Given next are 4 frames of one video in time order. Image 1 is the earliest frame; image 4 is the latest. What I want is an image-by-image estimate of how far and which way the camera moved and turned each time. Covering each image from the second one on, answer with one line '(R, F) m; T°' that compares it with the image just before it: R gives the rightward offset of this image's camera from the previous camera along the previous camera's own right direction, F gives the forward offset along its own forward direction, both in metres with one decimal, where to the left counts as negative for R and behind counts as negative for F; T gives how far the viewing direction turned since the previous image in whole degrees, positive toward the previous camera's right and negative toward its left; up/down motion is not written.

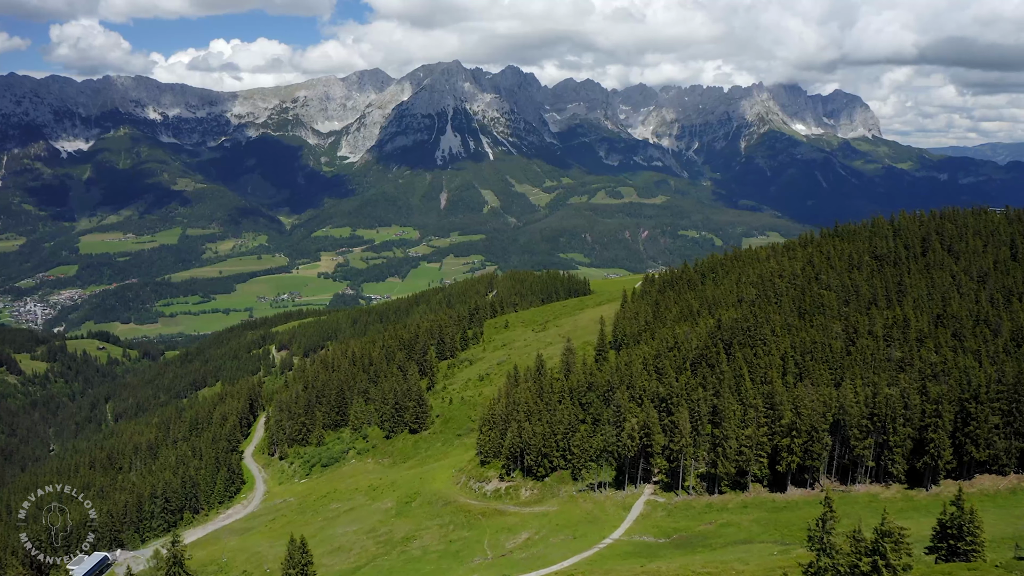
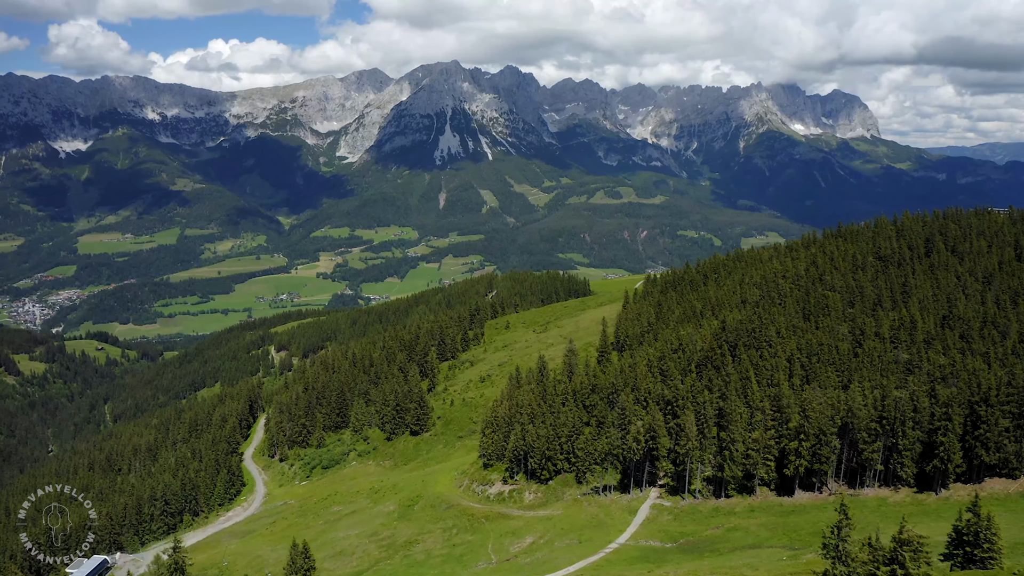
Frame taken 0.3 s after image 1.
(-0.6, +0.7) m; 0°
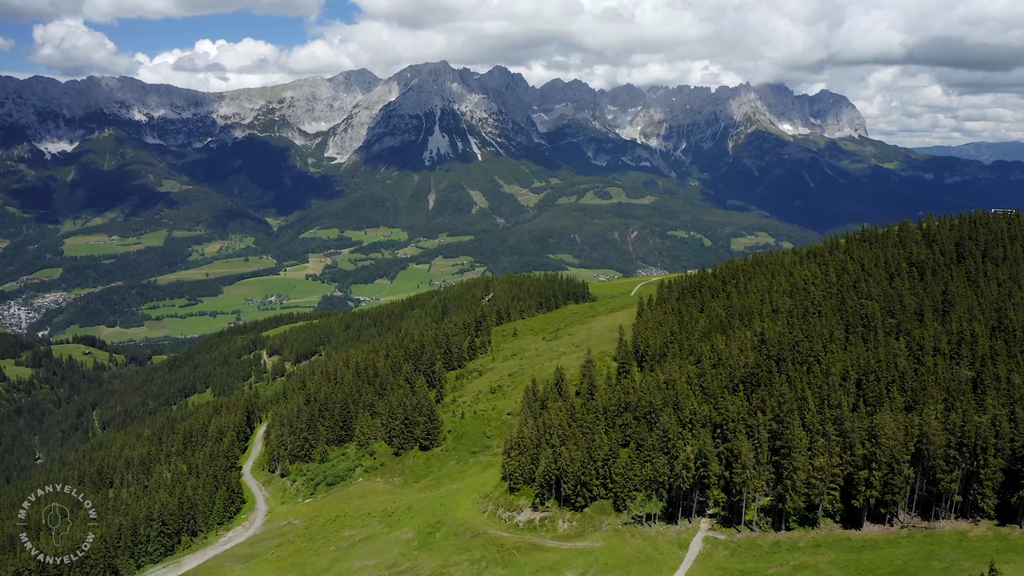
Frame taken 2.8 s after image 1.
(-4.6, +5.8) m; +1°
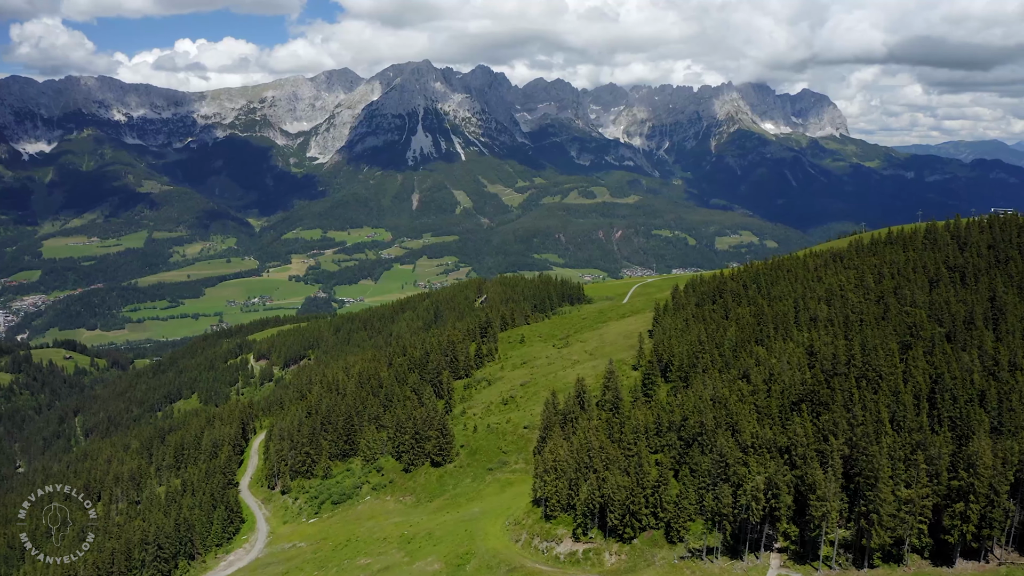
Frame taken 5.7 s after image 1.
(-5.8, +6.4) m; +1°
